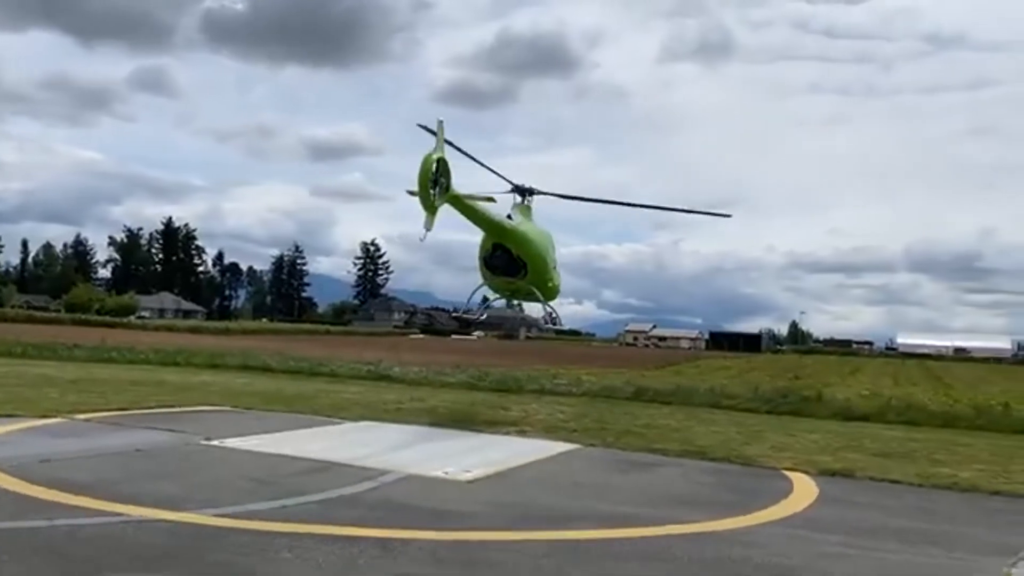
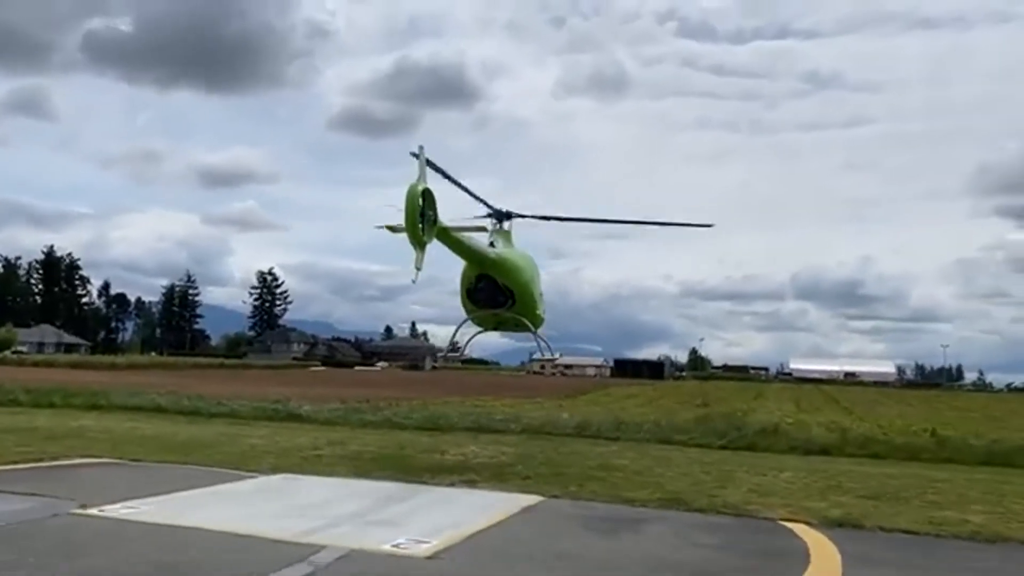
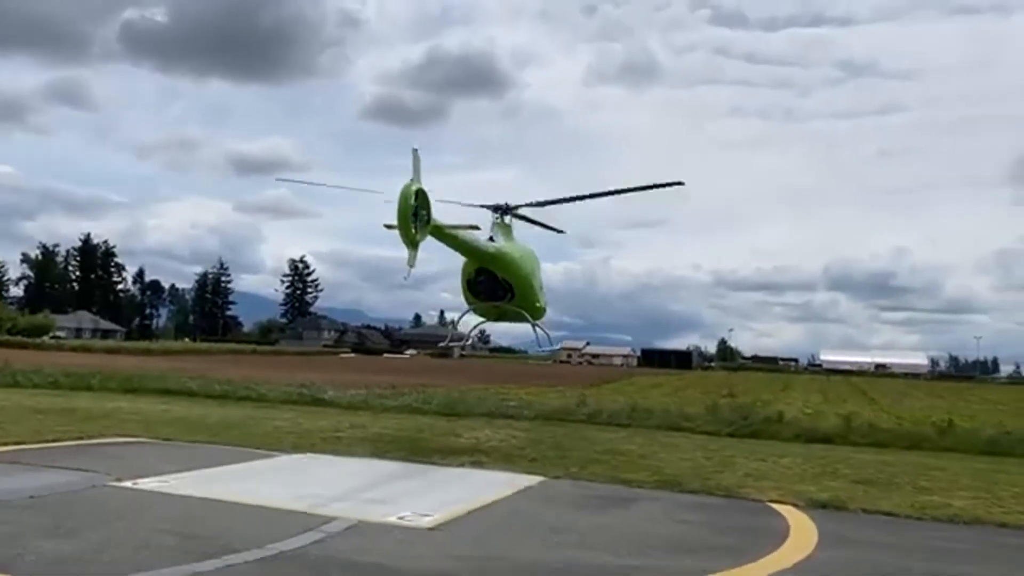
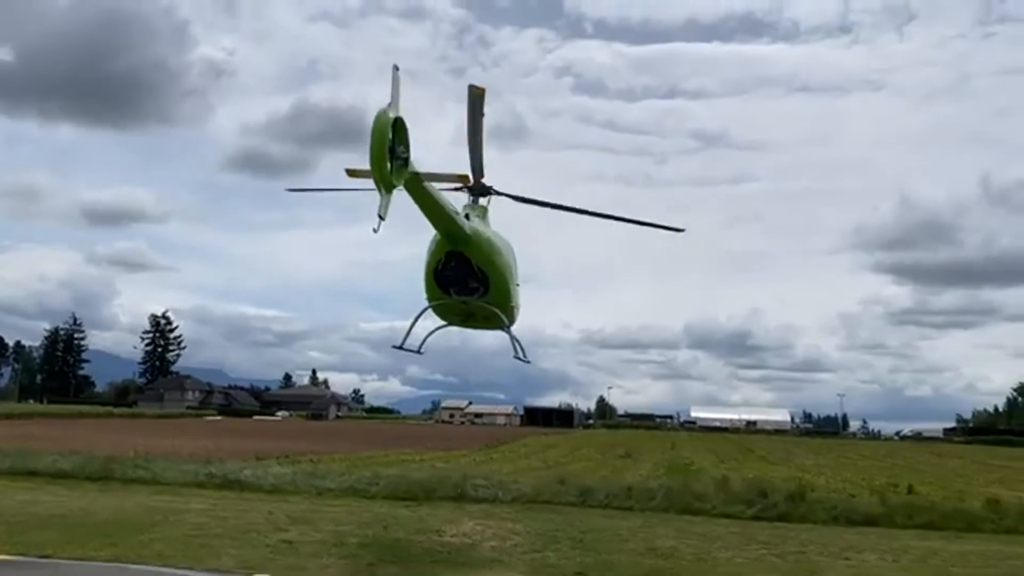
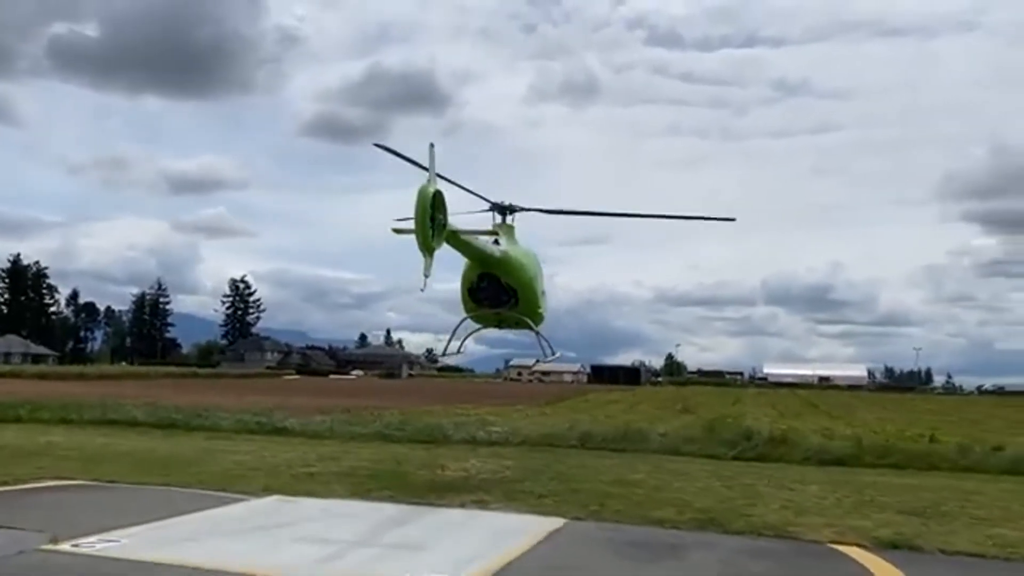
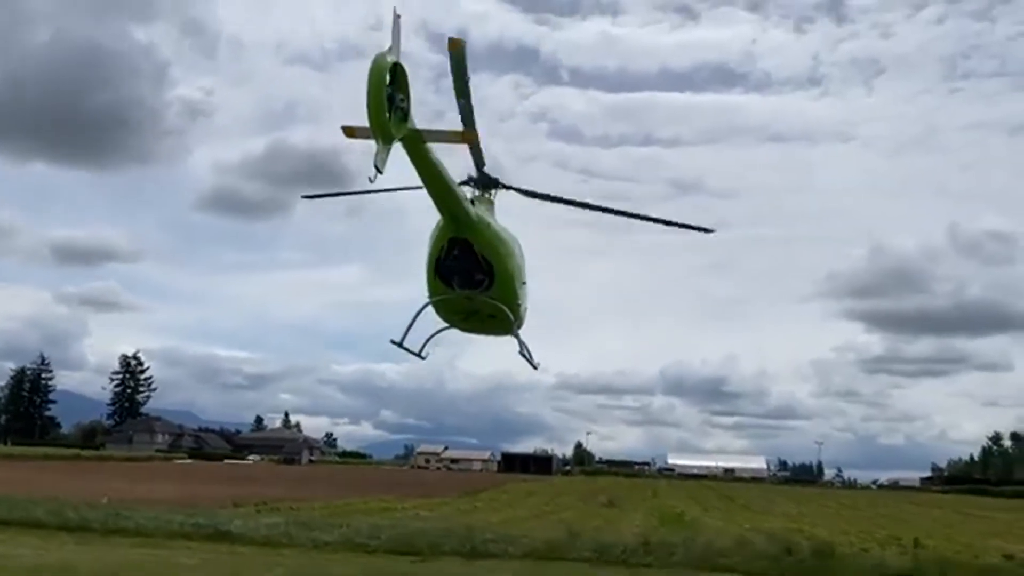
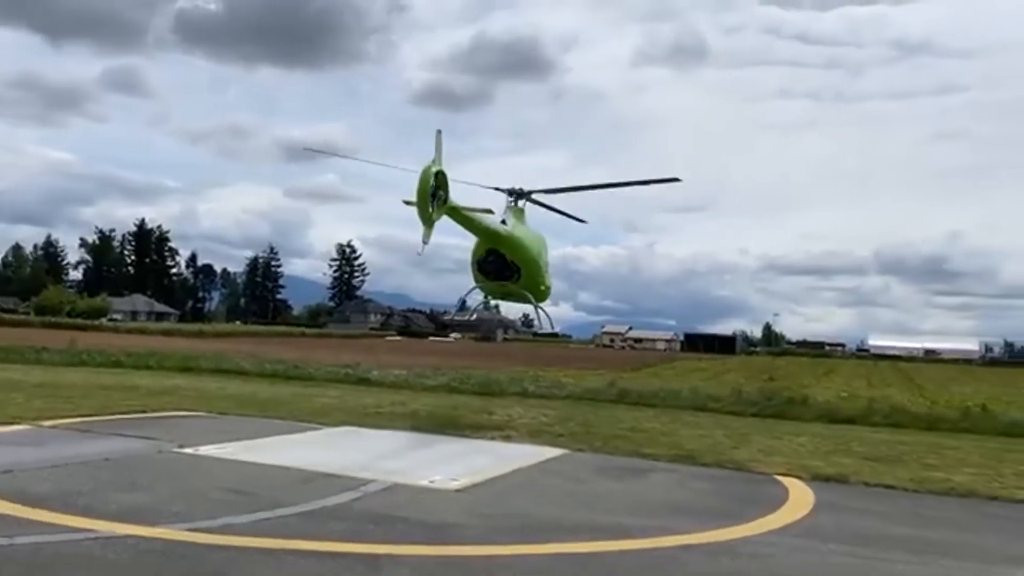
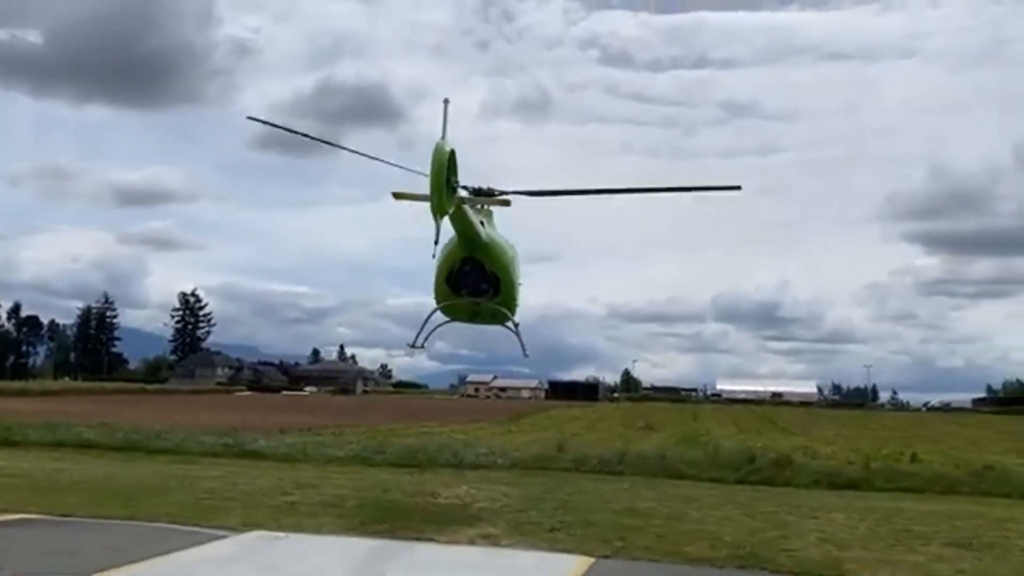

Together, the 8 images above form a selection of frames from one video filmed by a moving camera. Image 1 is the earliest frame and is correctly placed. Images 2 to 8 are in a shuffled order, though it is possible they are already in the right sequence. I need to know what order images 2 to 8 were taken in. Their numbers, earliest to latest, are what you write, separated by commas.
7, 3, 2, 5, 8, 4, 6
